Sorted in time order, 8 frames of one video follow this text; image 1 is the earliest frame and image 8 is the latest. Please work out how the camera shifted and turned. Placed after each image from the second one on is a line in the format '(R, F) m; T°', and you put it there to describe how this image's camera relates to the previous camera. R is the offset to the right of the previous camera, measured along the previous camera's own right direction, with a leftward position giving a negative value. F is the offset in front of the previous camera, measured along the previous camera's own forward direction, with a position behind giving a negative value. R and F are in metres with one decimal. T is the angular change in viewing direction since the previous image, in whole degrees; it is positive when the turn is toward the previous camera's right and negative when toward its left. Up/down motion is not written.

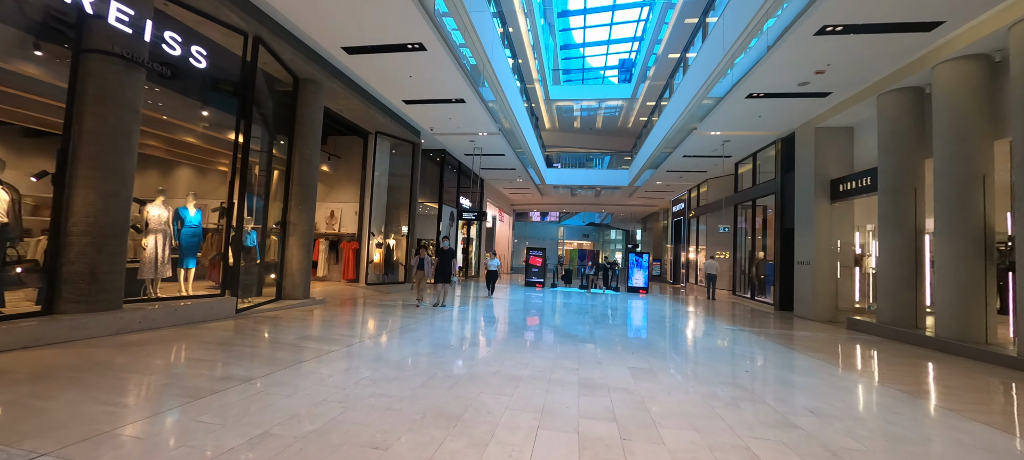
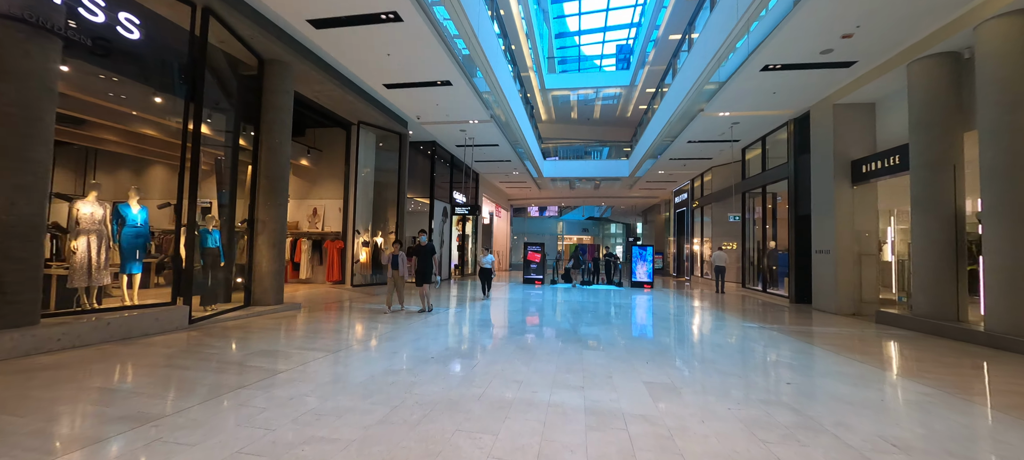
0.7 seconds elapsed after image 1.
(+0.1, +0.7) m; 0°
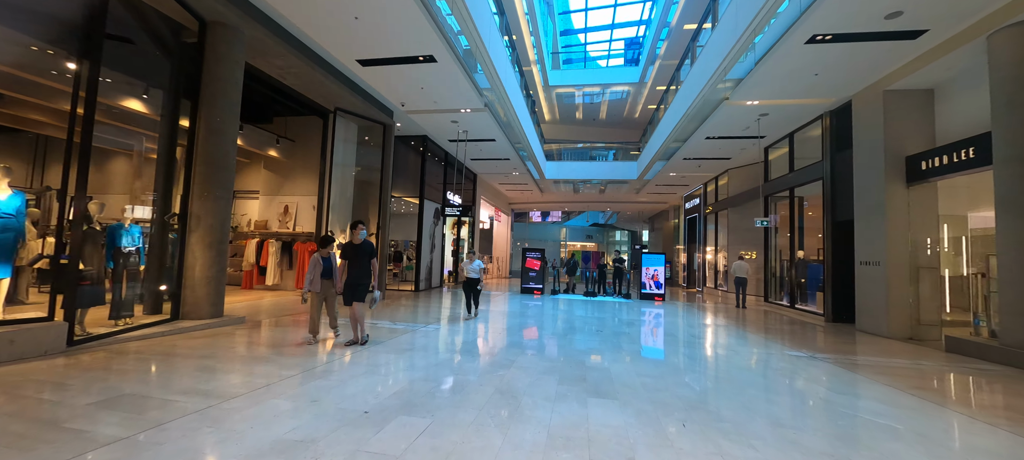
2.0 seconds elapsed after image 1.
(+0.2, +1.2) m; -1°
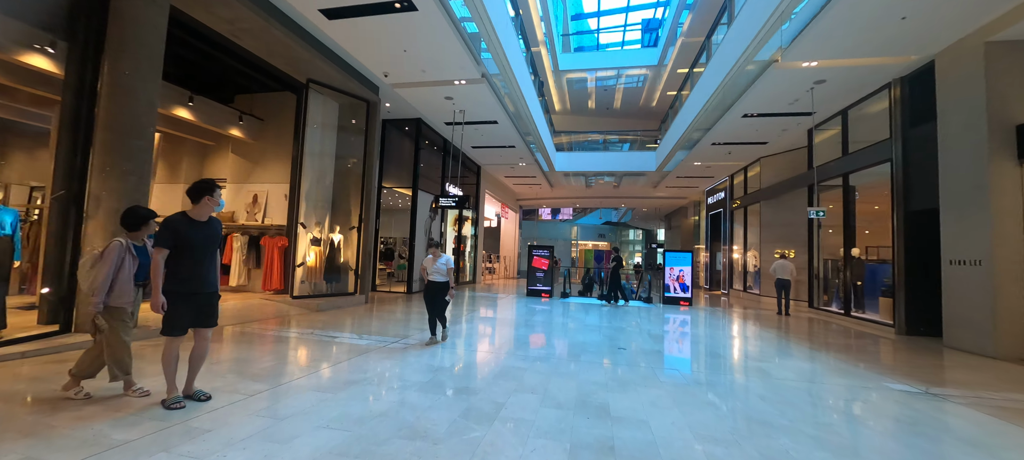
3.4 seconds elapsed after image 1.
(+0.2, +1.3) m; -2°
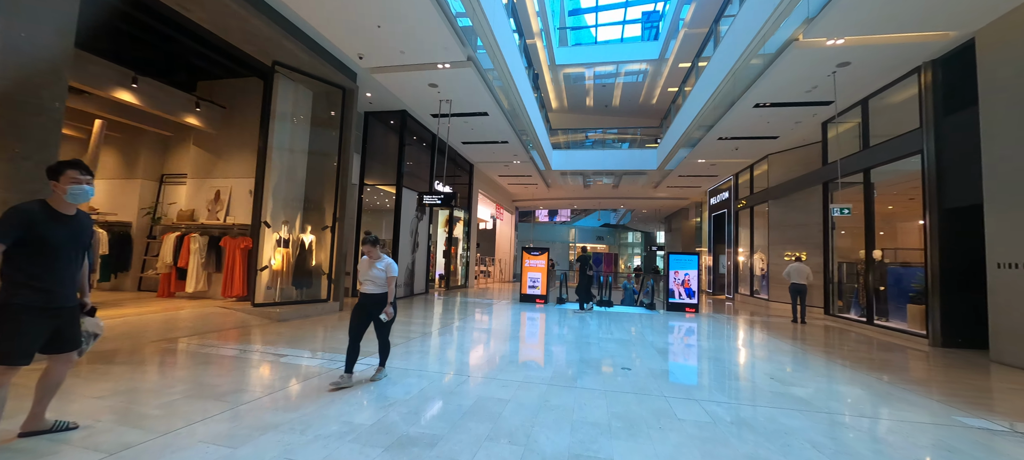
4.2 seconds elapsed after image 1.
(+0.1, +0.7) m; 0°
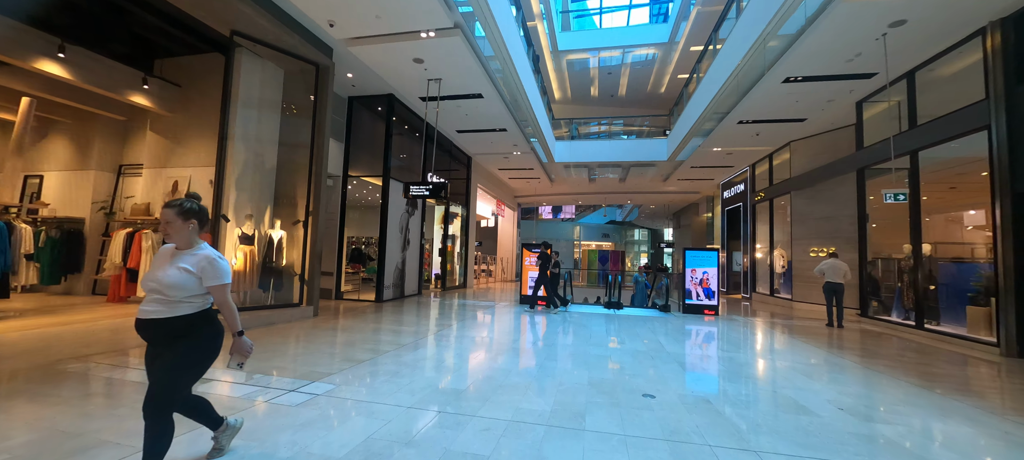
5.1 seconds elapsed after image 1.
(+0.1, +0.9) m; -1°
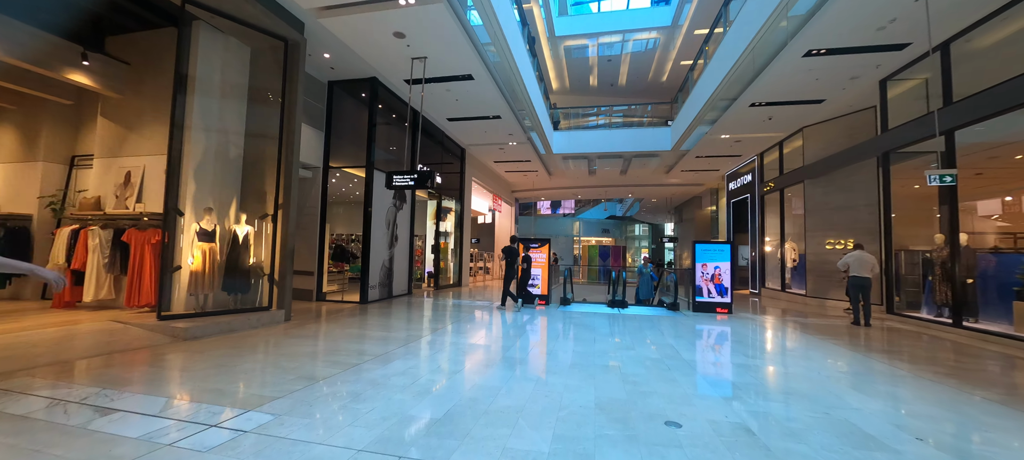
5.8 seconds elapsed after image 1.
(+0.1, +0.7) m; 0°
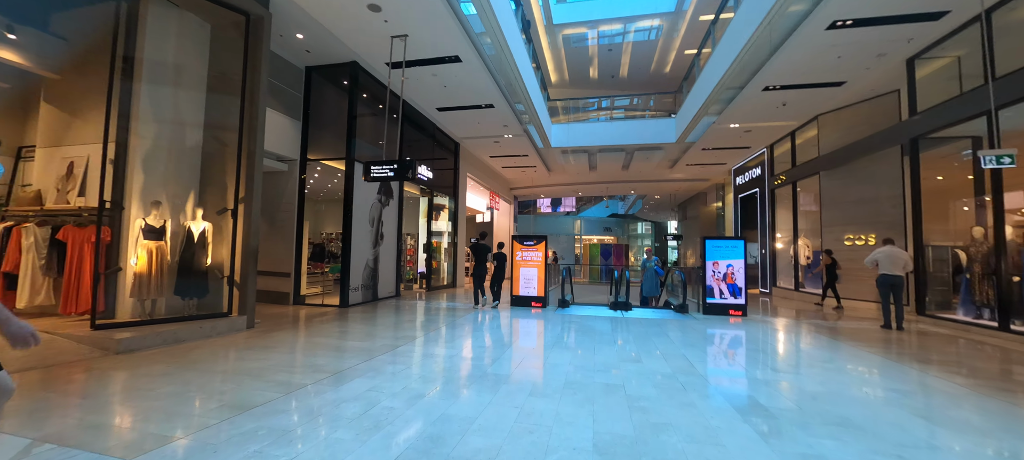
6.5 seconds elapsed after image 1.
(+0.2, +0.6) m; 0°
